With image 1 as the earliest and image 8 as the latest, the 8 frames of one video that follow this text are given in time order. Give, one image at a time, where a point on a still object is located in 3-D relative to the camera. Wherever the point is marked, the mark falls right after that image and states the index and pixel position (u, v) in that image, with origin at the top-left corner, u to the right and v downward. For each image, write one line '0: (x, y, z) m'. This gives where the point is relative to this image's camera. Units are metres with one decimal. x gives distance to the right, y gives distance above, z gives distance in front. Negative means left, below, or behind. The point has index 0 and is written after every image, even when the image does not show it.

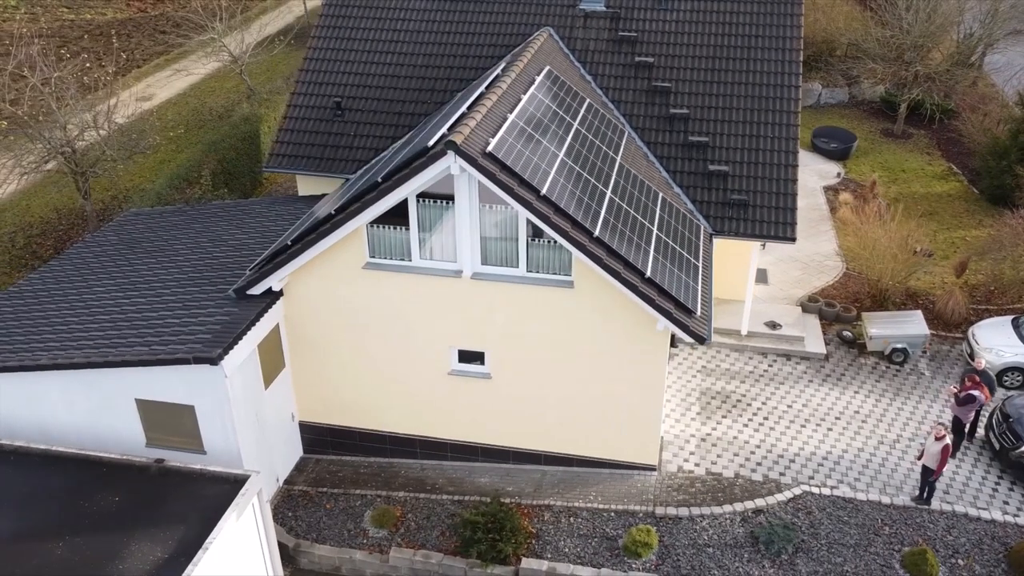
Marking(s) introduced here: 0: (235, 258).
0: (-5.1, +0.5, +14.8) m
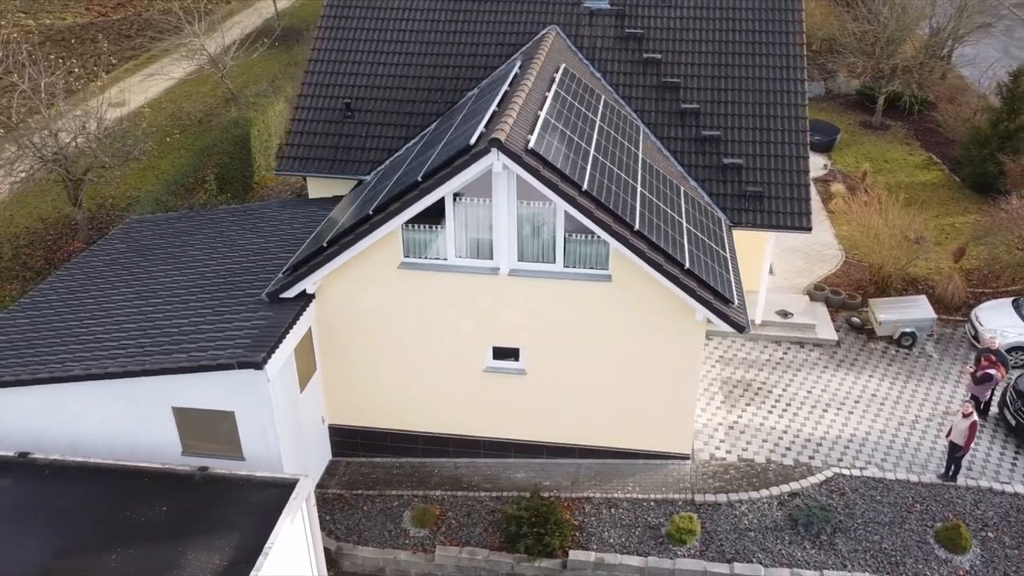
0: (-4.6, +0.5, +14.6) m
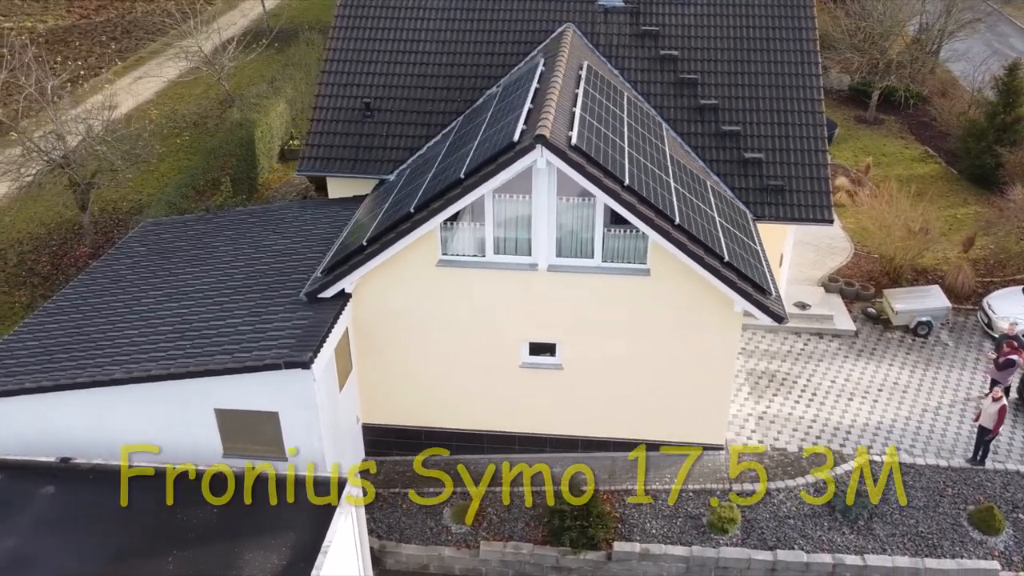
0: (-4.1, +0.5, +14.5) m
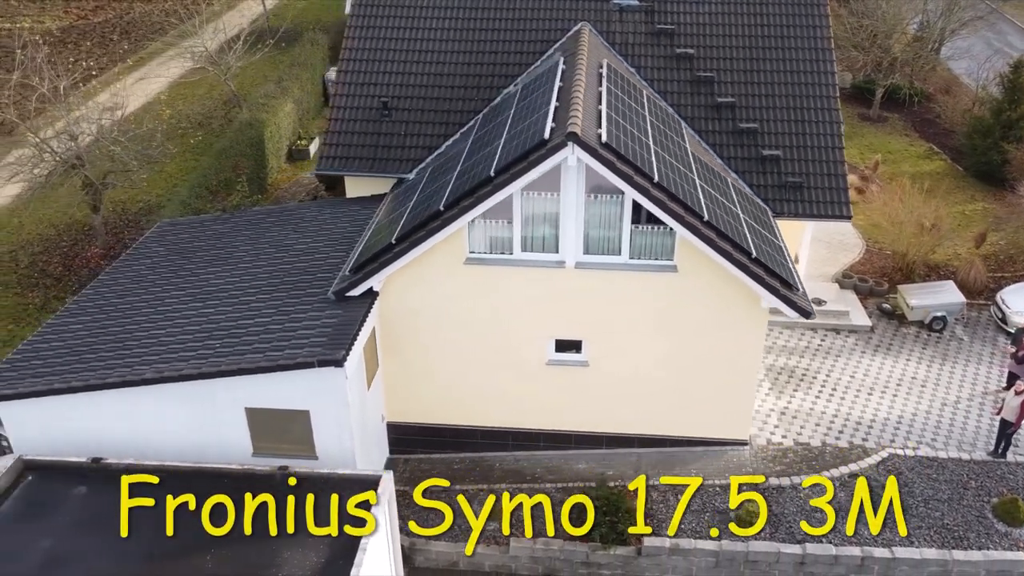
0: (-3.7, +0.5, +14.6) m
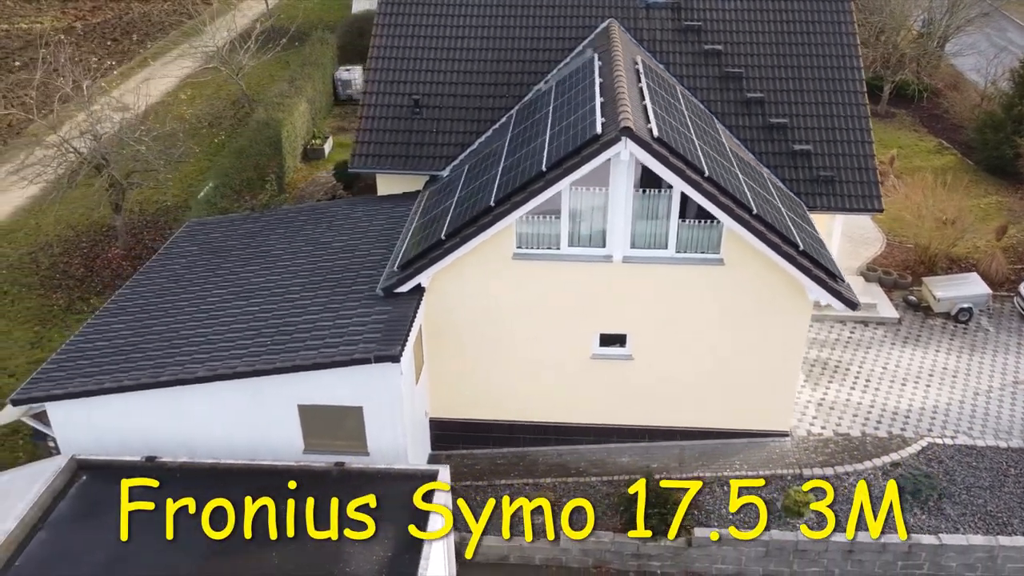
0: (-2.9, +0.5, +14.6) m
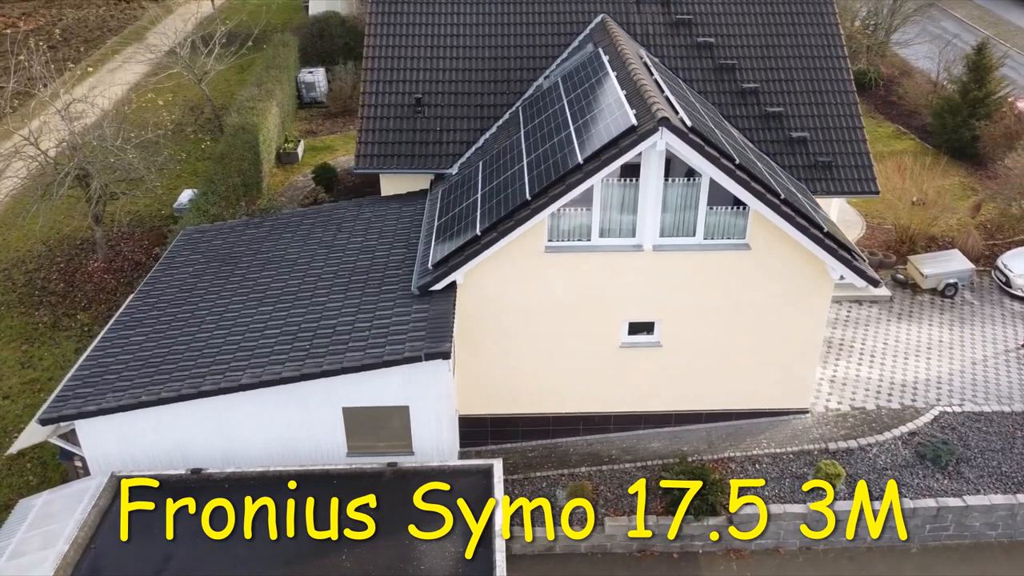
0: (-2.5, +0.5, +14.5) m
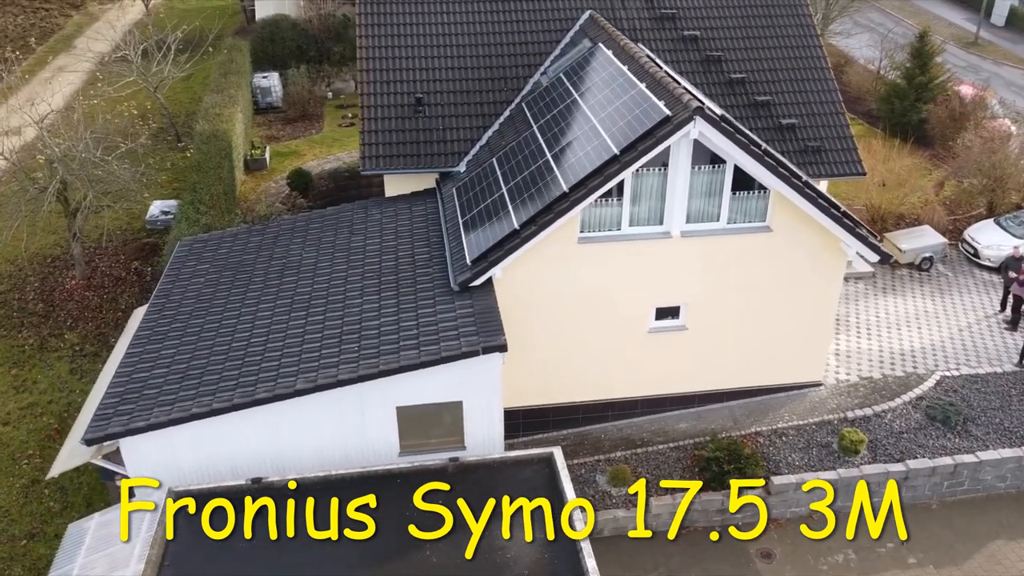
0: (-2.1, +0.5, +14.4) m
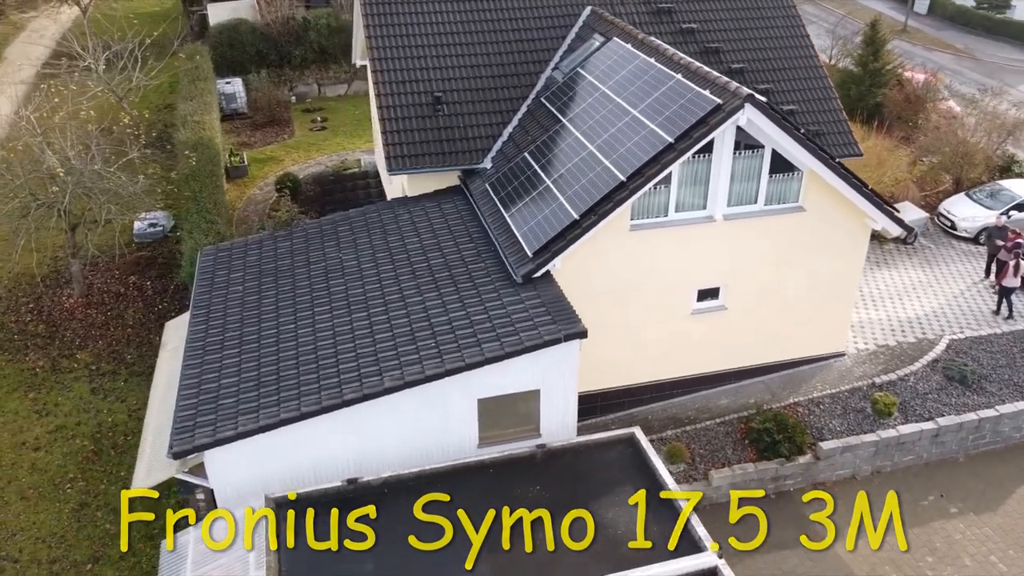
0: (-1.2, +0.6, +14.6) m
